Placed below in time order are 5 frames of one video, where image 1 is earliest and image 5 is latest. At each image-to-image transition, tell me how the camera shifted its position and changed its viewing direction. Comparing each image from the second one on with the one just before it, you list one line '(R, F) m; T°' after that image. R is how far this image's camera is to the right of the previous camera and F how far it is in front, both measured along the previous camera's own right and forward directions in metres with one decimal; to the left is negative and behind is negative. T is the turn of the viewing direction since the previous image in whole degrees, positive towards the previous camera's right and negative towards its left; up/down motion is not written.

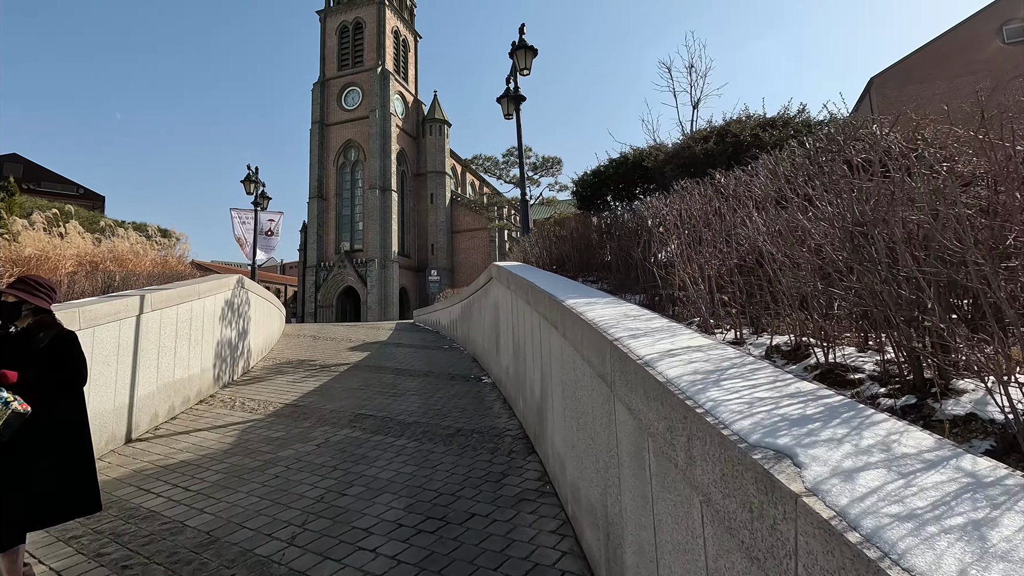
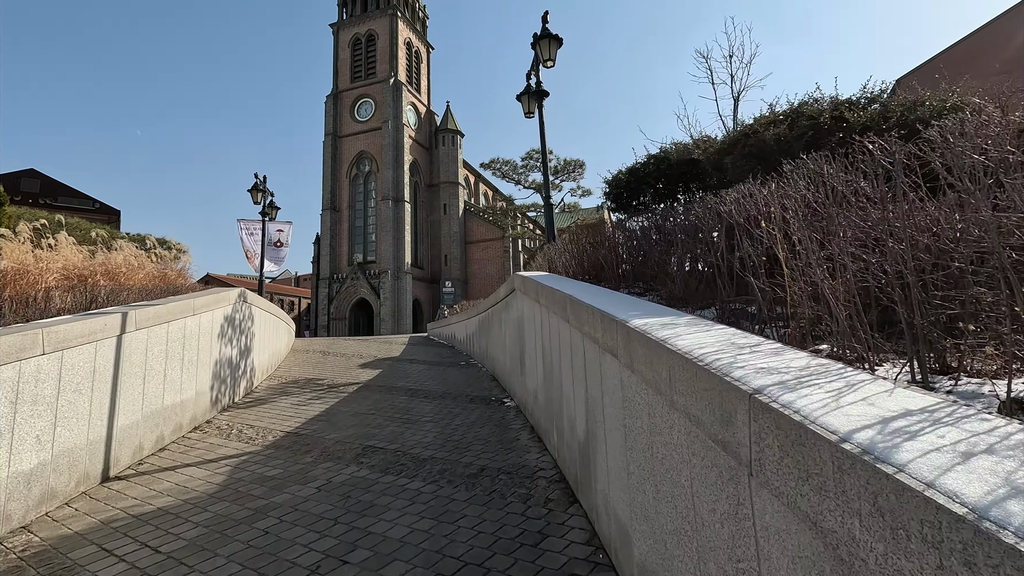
(-0.2, +0.7) m; -1°
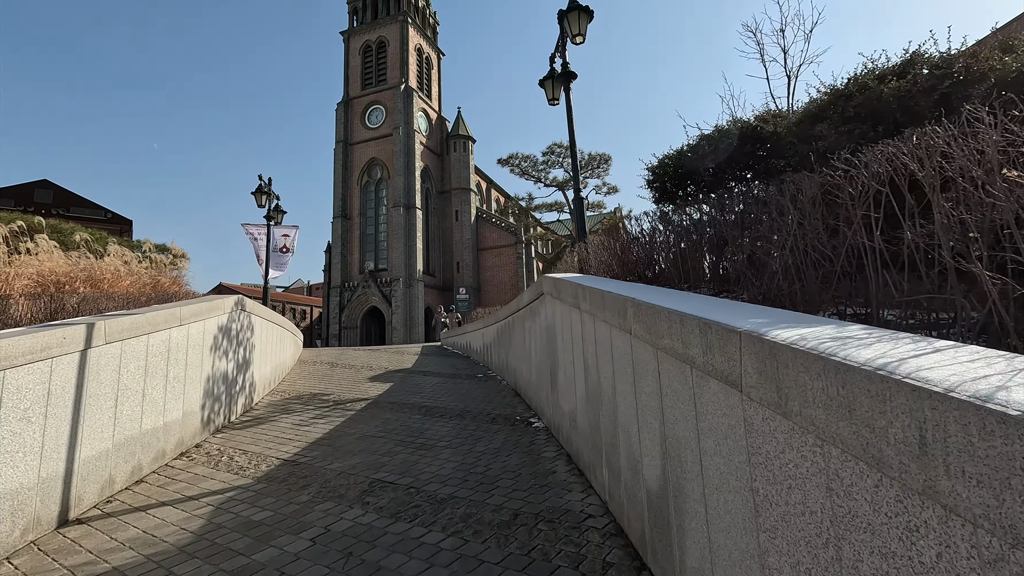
(-0.2, +0.8) m; -1°
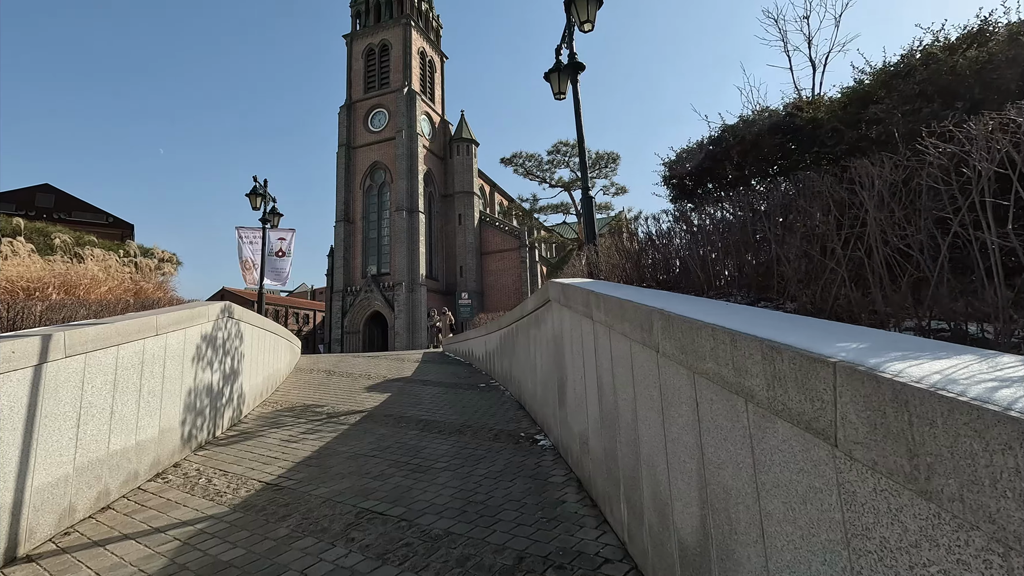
(0.0, +0.5) m; 0°
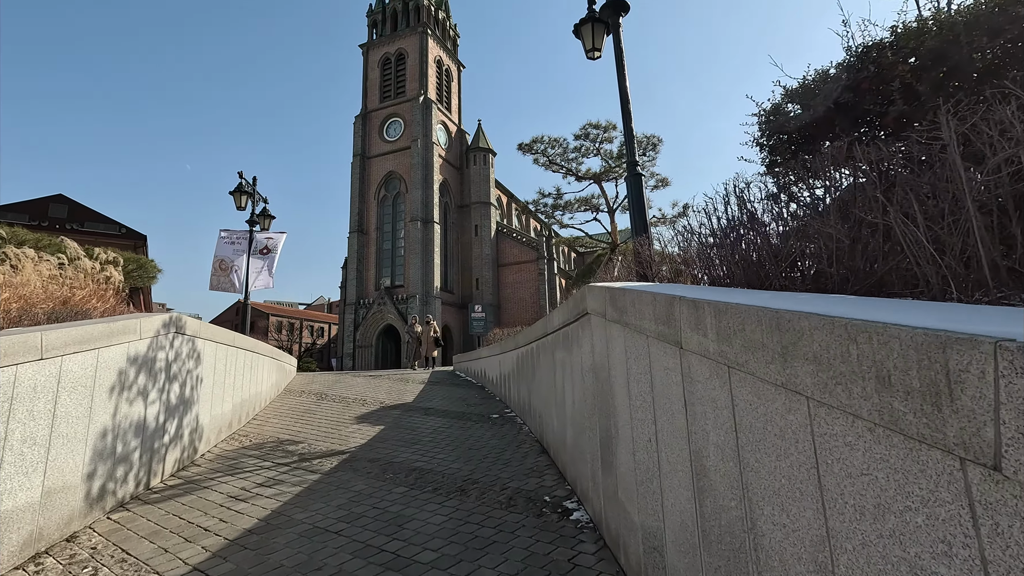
(0.0, +1.6) m; -2°
